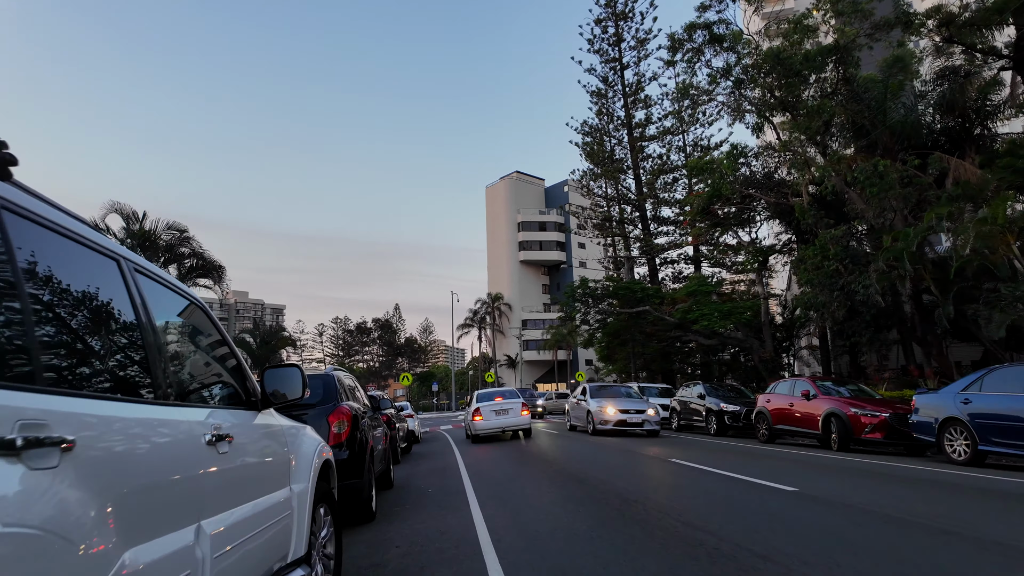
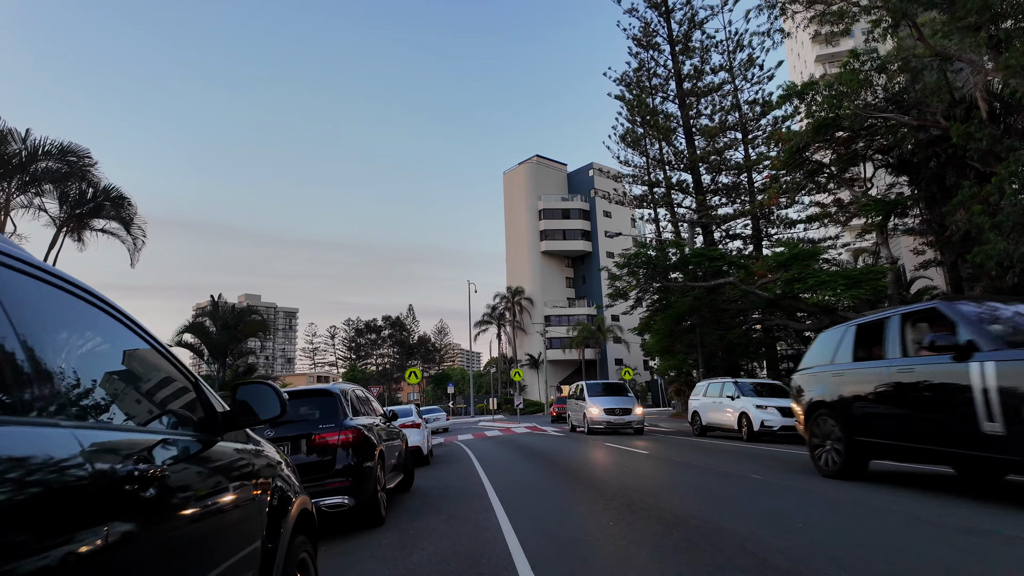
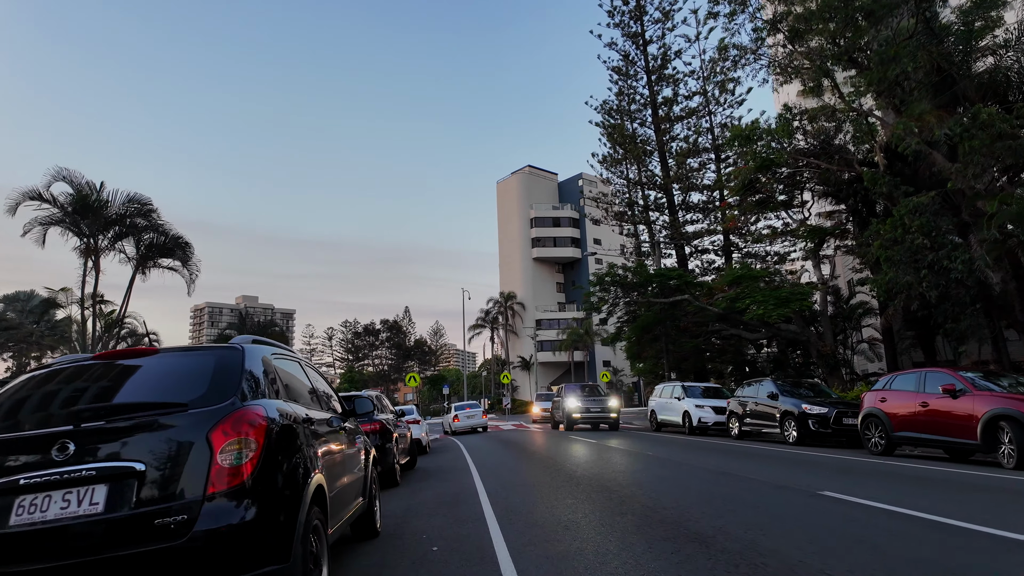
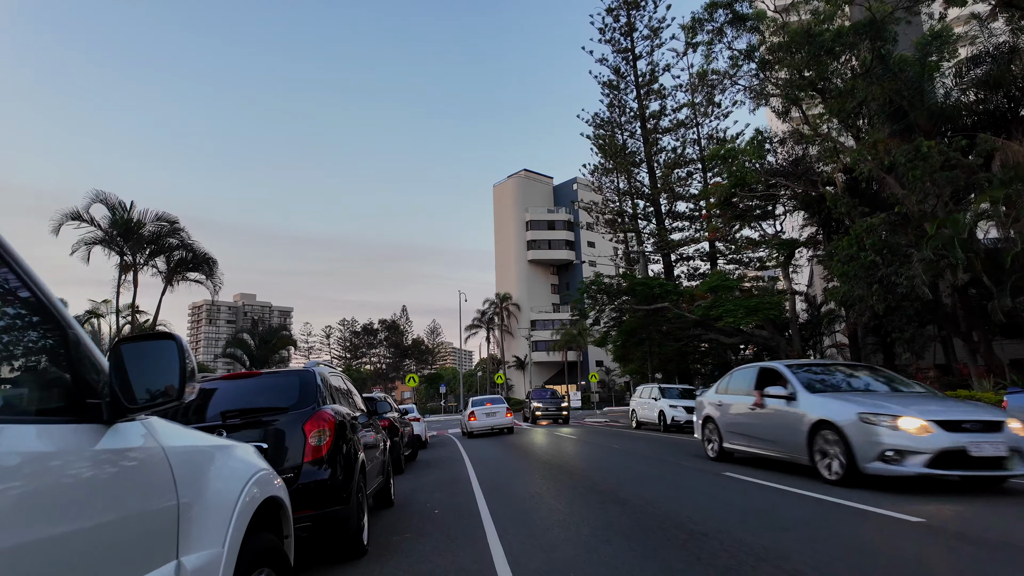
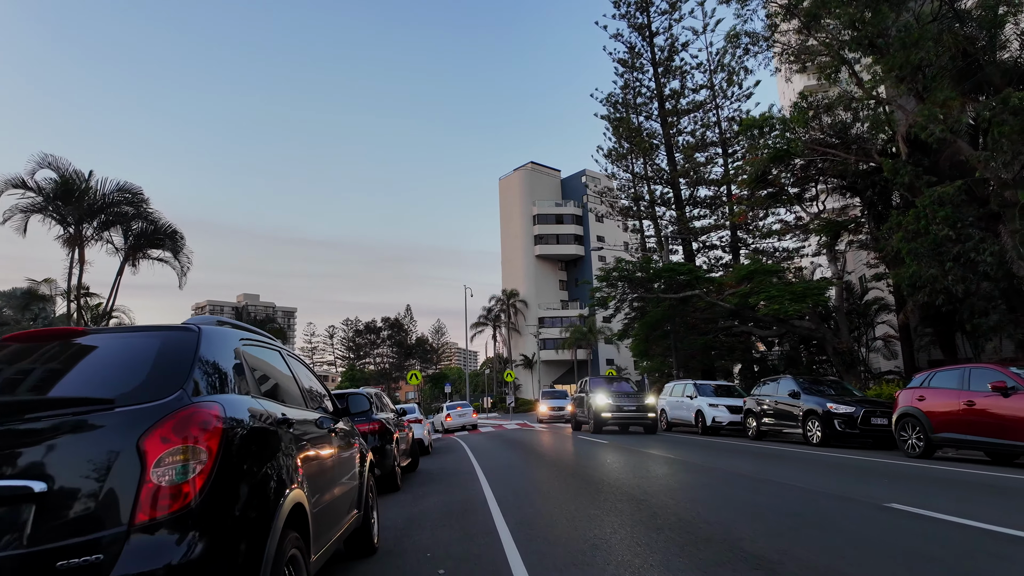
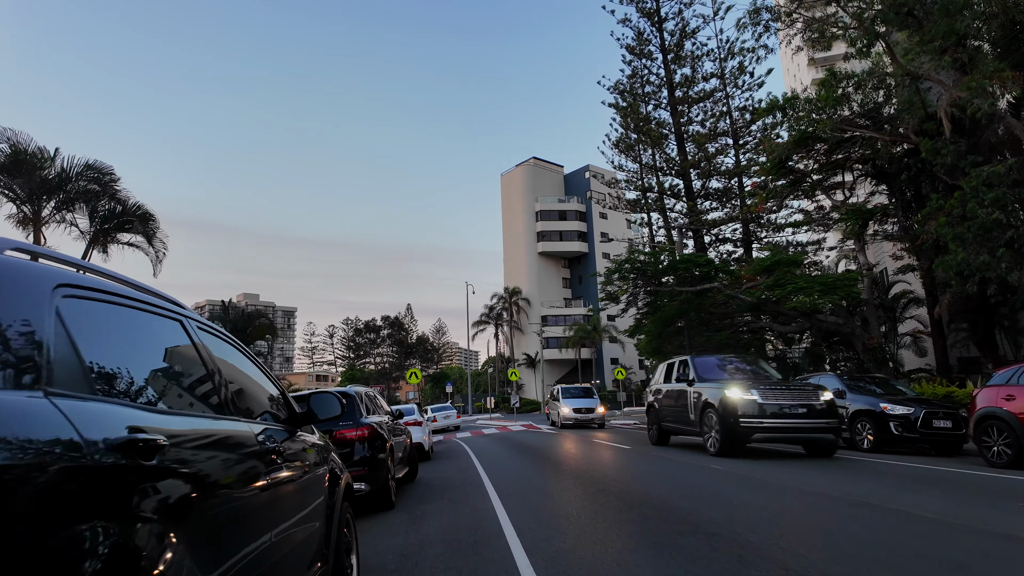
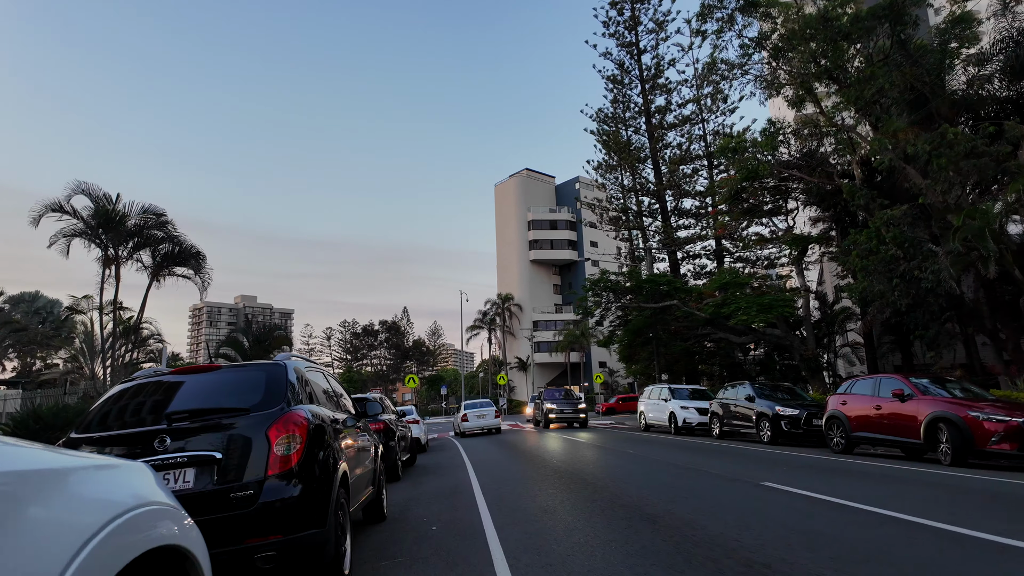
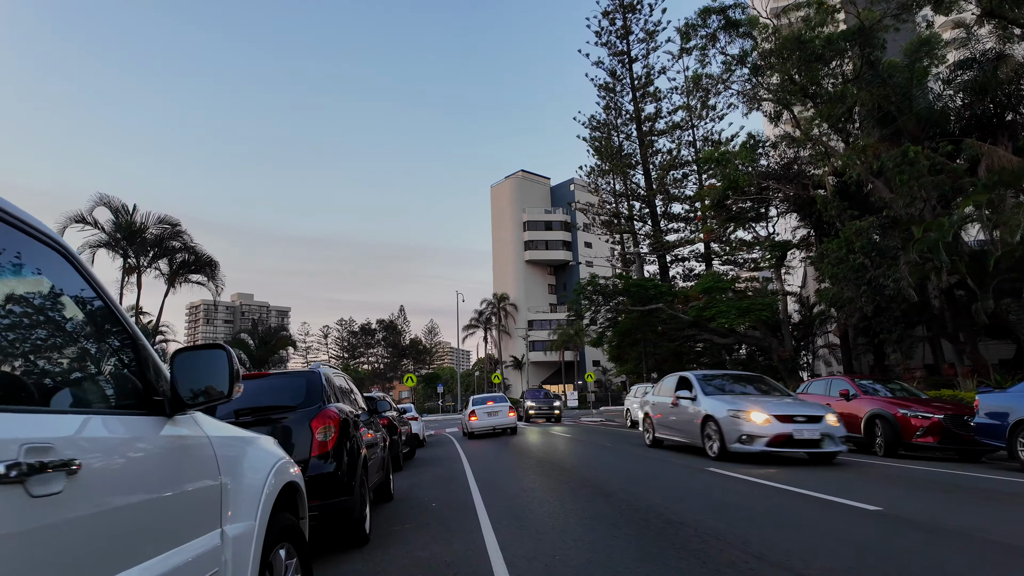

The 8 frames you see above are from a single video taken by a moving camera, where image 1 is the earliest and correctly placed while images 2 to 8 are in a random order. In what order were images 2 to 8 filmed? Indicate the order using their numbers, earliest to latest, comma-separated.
8, 4, 7, 3, 5, 6, 2
